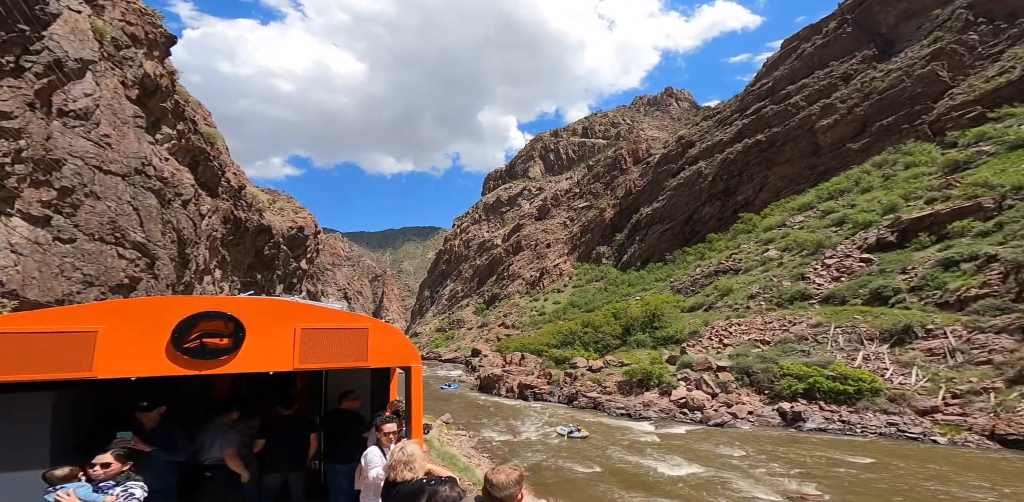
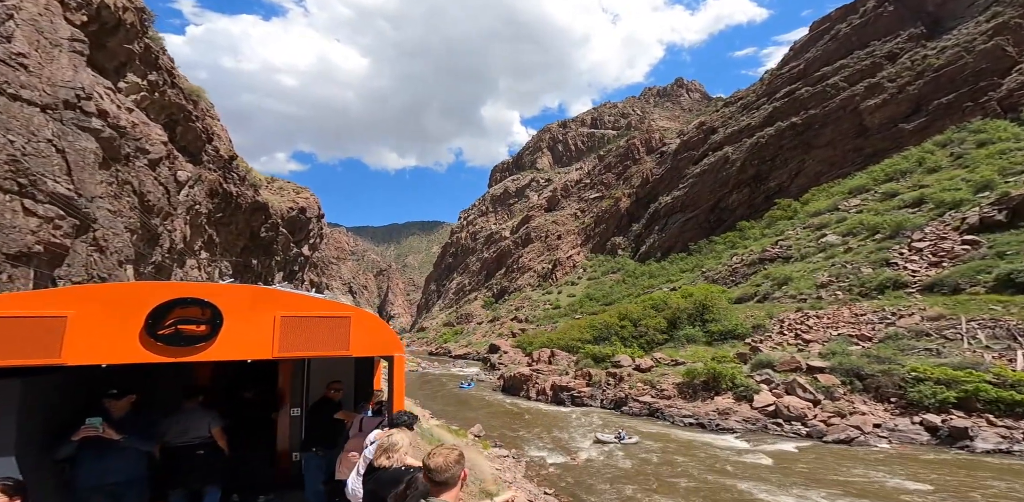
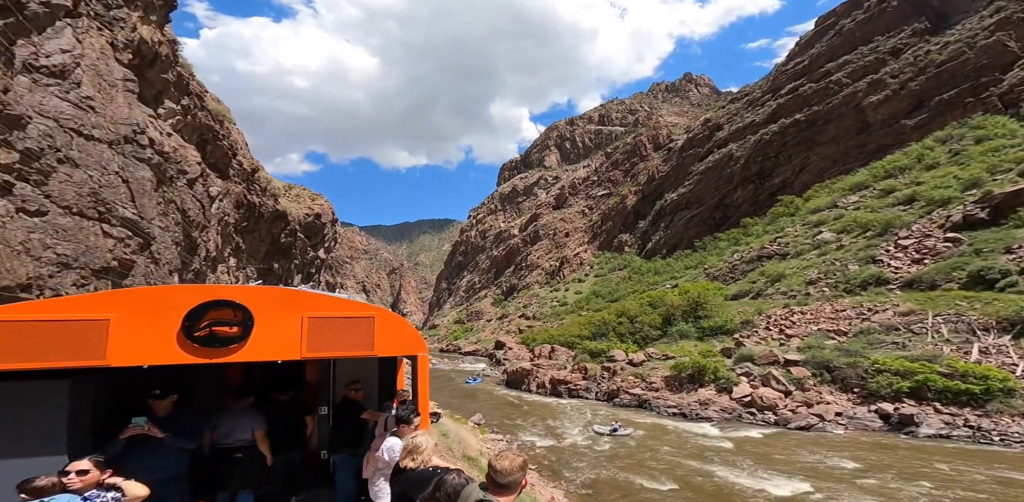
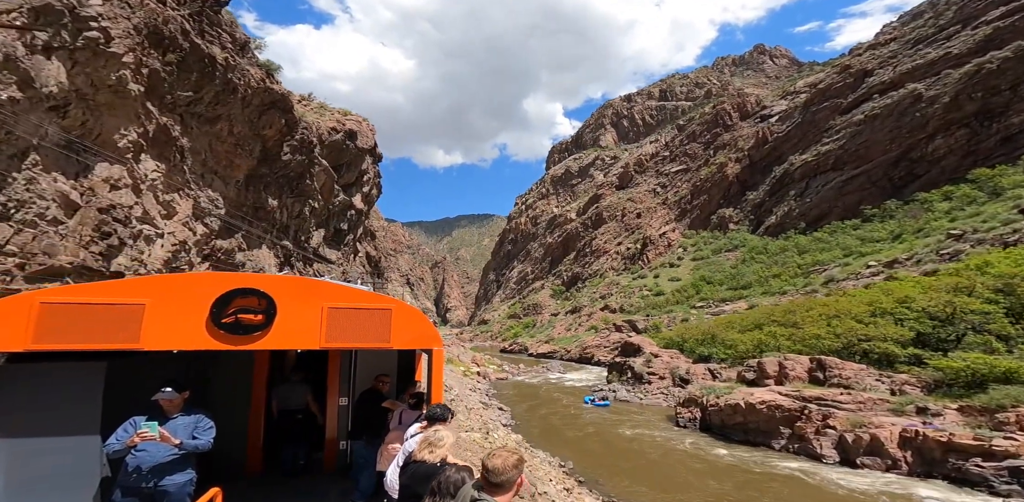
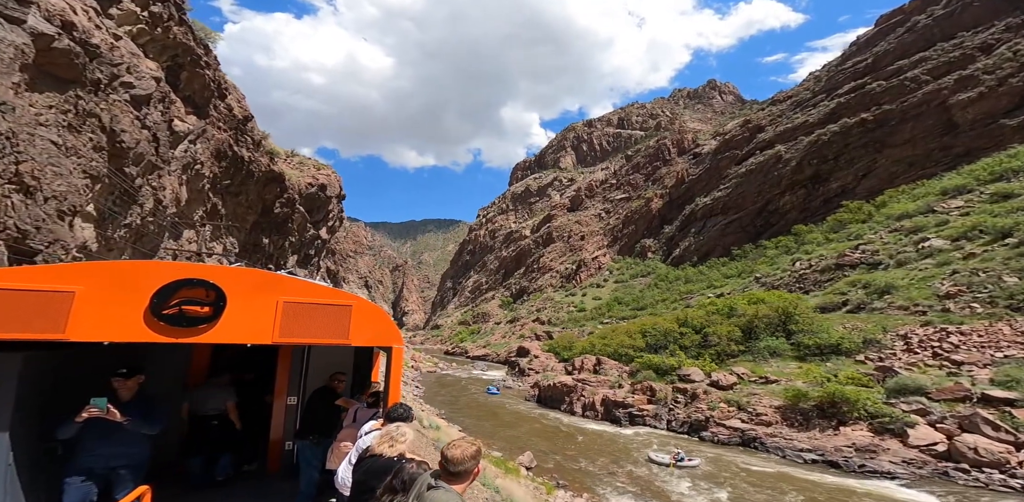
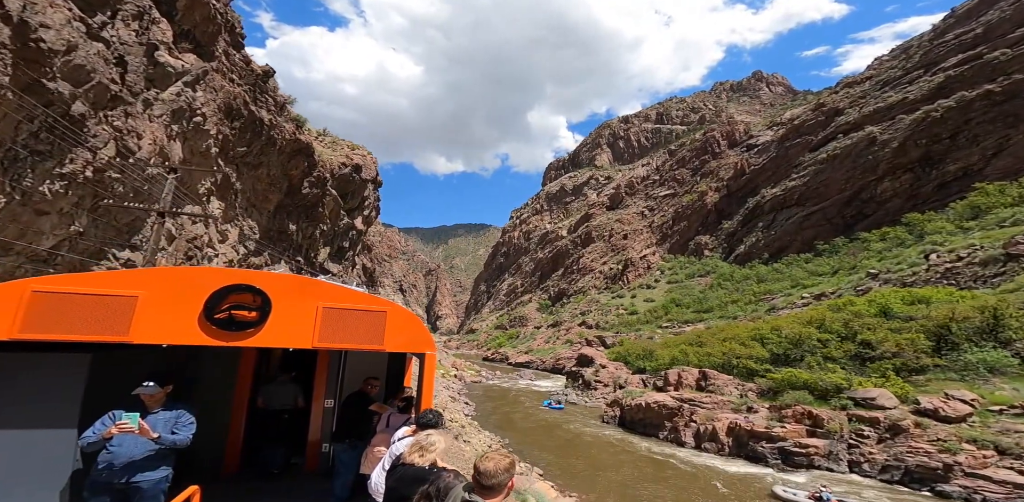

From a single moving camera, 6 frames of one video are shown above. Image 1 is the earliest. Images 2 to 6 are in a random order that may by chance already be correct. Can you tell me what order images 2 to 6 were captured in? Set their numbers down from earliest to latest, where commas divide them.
3, 2, 5, 6, 4
